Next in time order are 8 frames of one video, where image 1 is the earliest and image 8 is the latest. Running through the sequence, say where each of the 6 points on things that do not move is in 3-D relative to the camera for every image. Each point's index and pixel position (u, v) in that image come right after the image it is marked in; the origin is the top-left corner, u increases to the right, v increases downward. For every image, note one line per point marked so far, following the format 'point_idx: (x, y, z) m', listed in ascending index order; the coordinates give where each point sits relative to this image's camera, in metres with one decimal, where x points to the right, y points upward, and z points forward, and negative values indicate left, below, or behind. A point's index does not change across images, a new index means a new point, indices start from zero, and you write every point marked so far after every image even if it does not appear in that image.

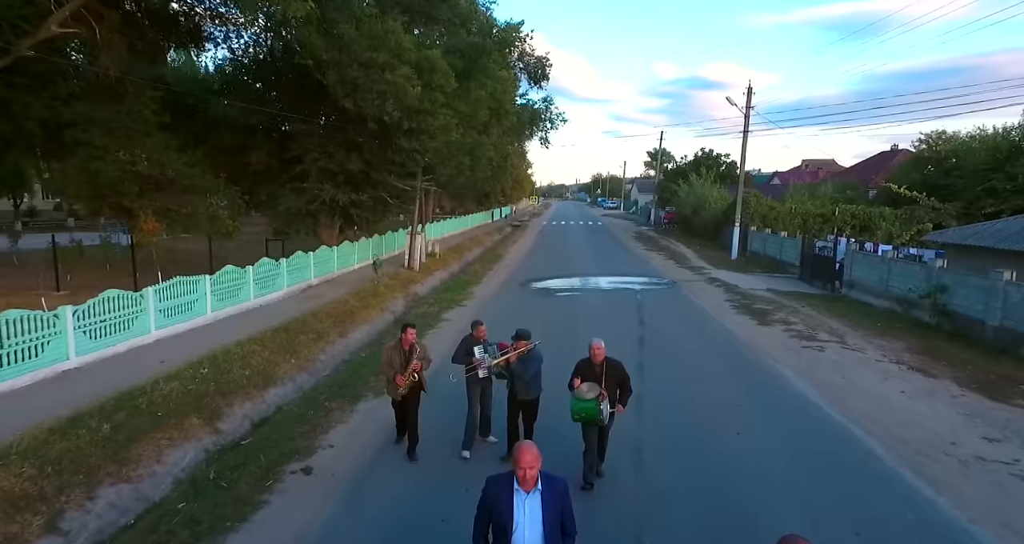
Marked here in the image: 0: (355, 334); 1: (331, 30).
0: (-3.7, -1.4, +13.2) m
1: (-4.7, +6.4, +14.8) m
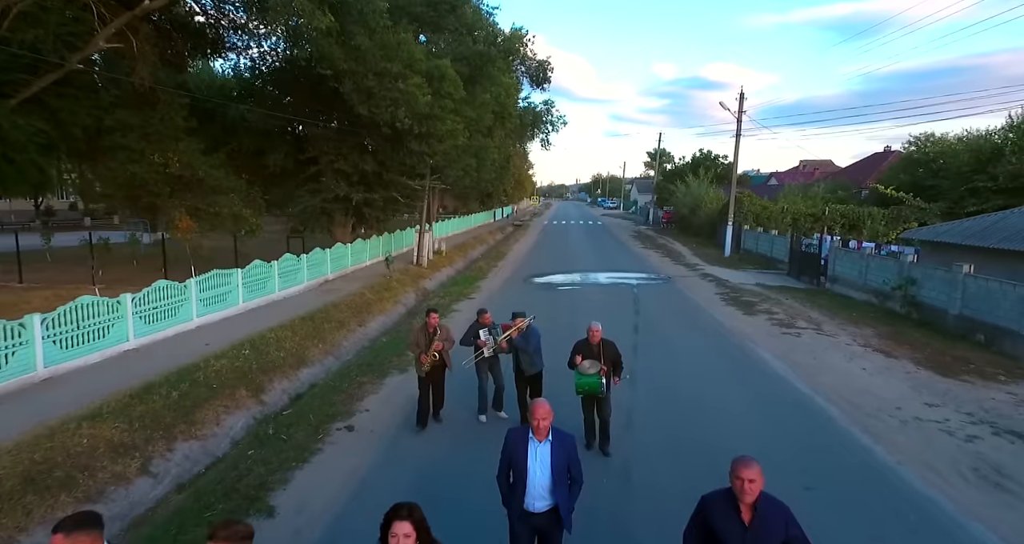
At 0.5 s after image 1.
0: (-3.6, -1.3, +14.3) m
1: (-4.6, +6.6, +15.9) m
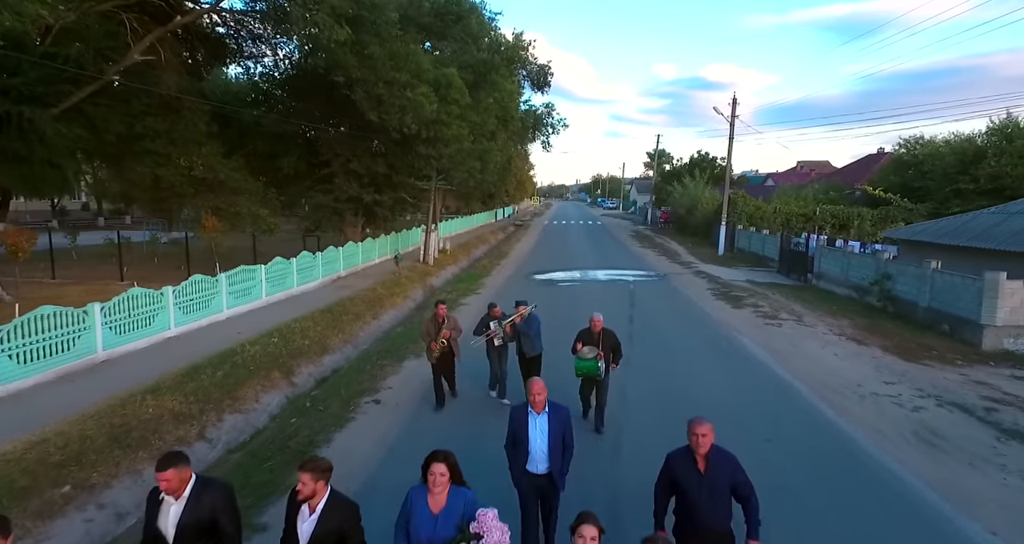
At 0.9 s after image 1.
0: (-3.5, -1.2, +15.4) m
1: (-4.5, +6.7, +16.9) m
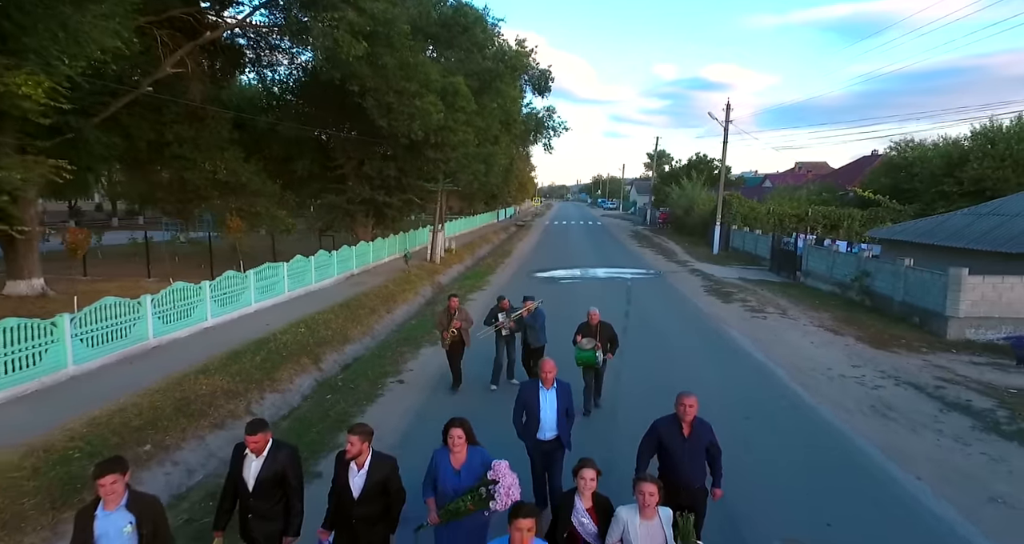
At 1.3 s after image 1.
0: (-3.3, -1.1, +16.4) m
1: (-4.4, +6.7, +18.0) m
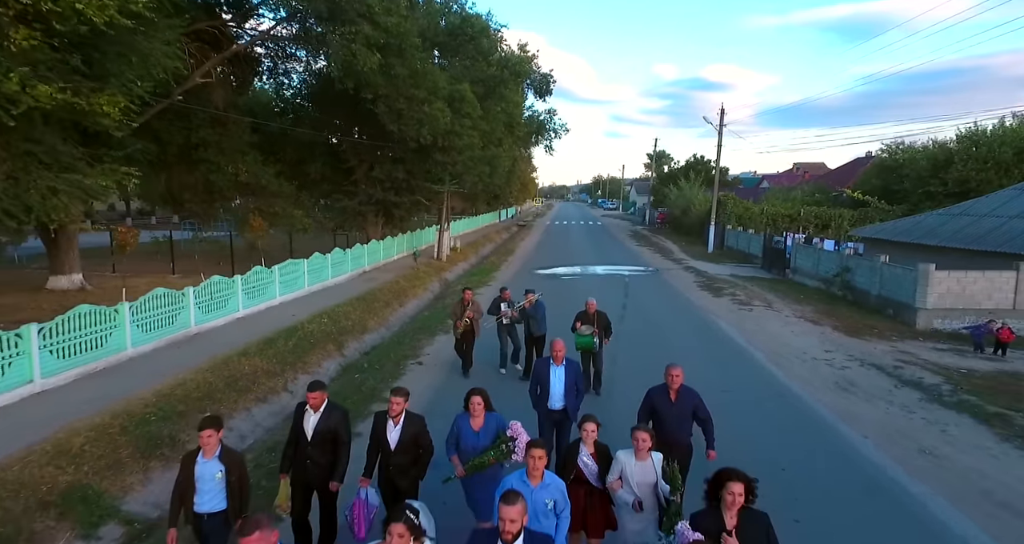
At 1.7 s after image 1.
0: (-3.2, -1.0, +17.5) m
1: (-4.2, +6.8, +19.1) m
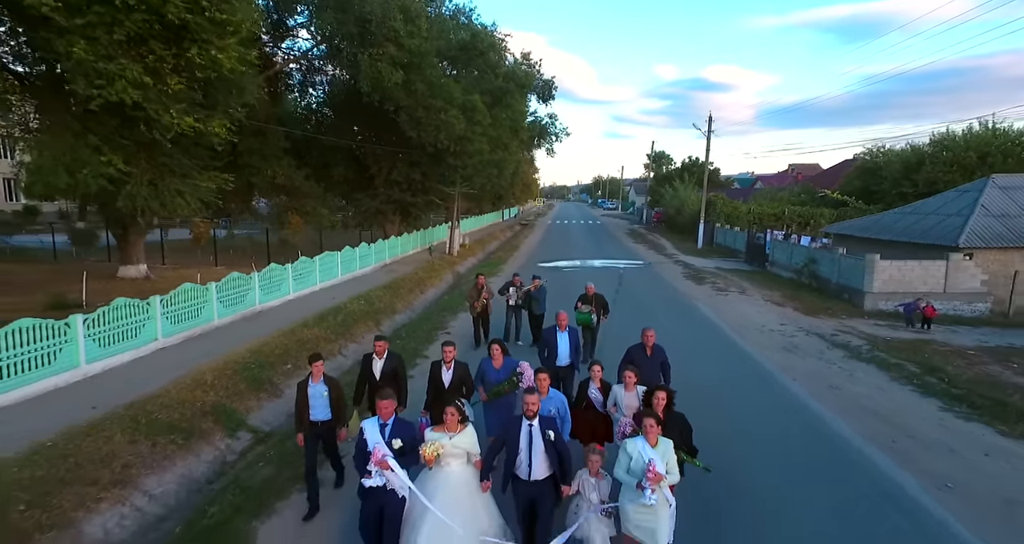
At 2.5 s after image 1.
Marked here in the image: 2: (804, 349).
0: (-2.9, -0.7, +19.9) m
1: (-4.0, +7.1, +21.5) m
2: (+5.9, -1.6, +11.2) m
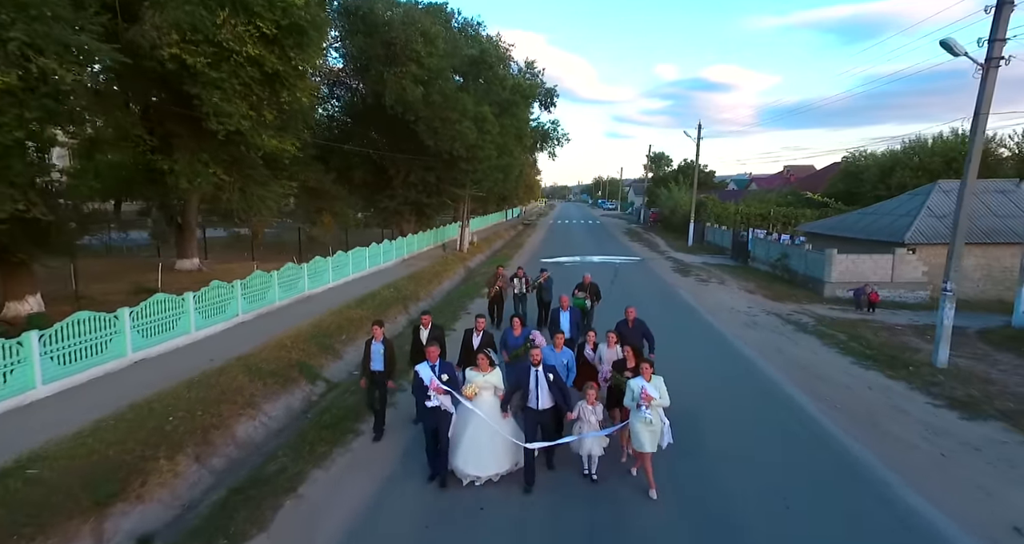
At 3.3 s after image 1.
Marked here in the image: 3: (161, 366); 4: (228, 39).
0: (-2.6, -0.5, +22.4) m
1: (-3.7, +7.4, +23.9) m
2: (+6.1, -1.3, +13.7) m
3: (-5.8, -1.6, +9.3) m
4: (-4.9, +4.1, +9.7) m
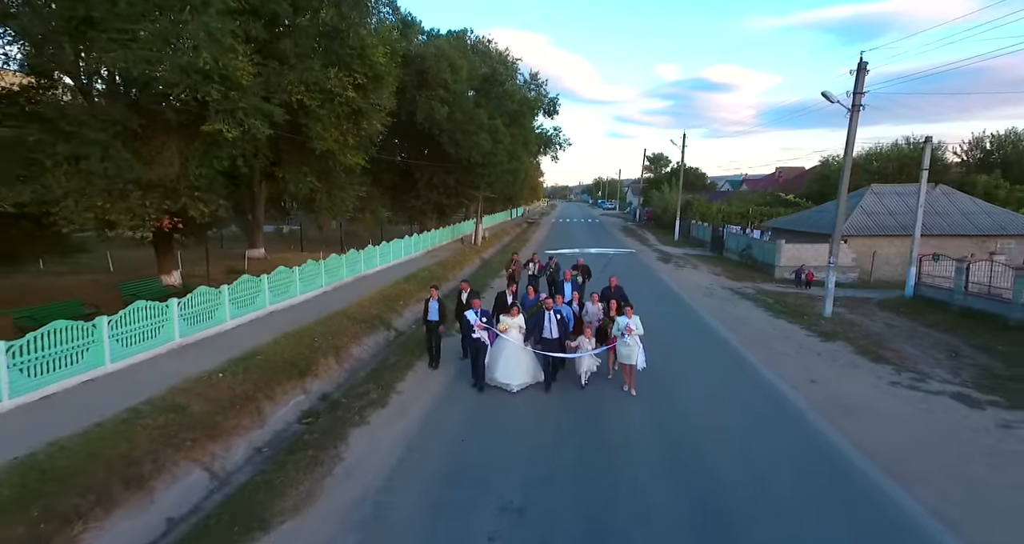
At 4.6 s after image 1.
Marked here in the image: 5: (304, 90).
0: (-2.2, +0.1, +26.6) m
1: (-3.2, +7.9, +28.2) m
2: (+6.6, -0.8, +17.9) m
3: (-5.4, -1.0, +13.6) m
4: (-4.5, +4.6, +14.0) m
5: (-5.2, +4.5, +13.8) m
